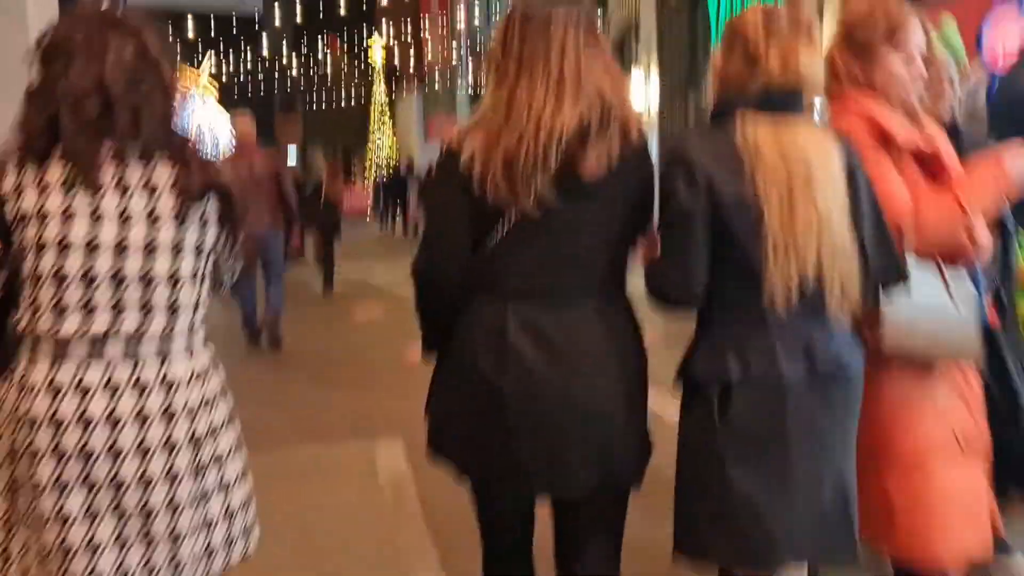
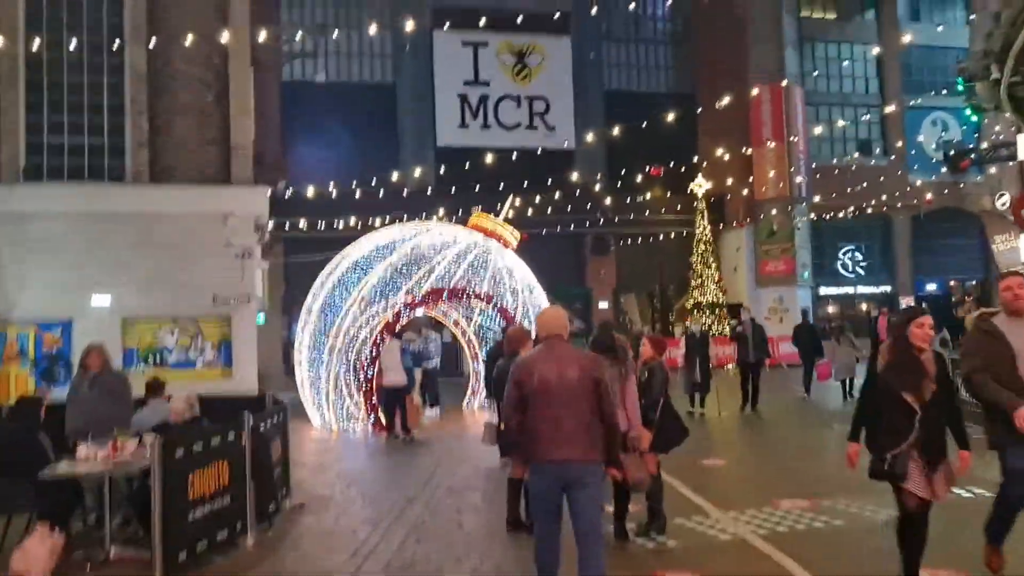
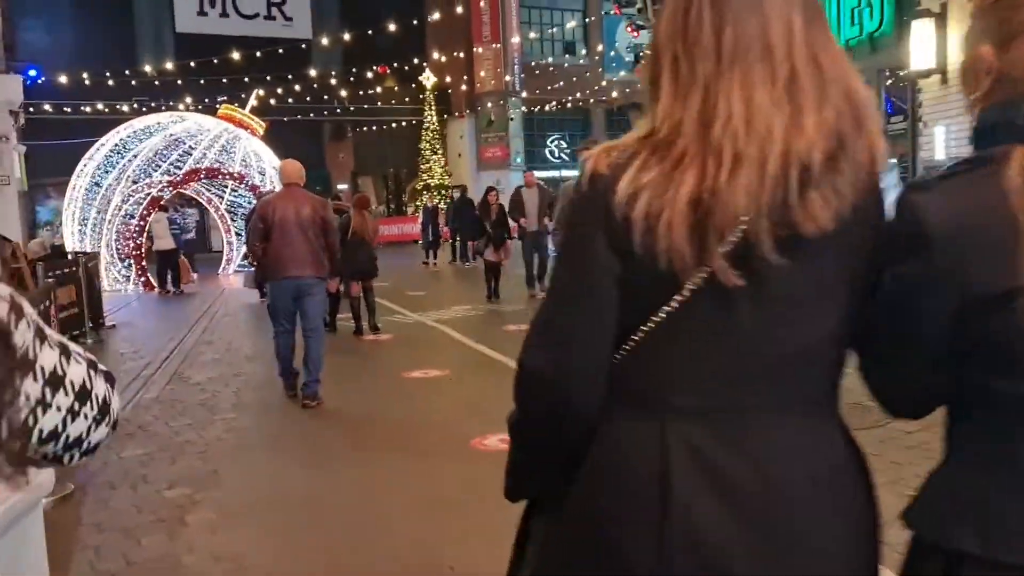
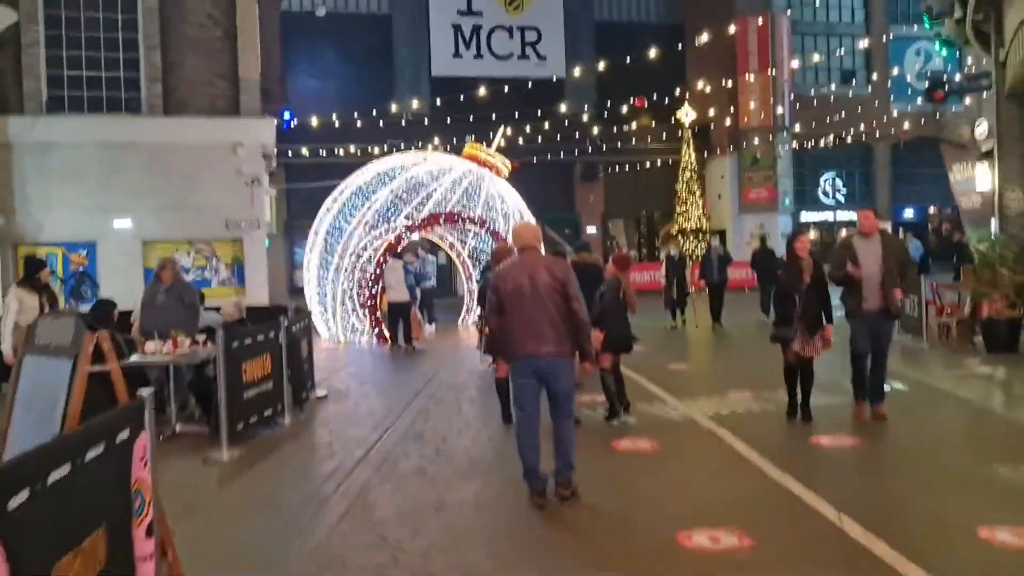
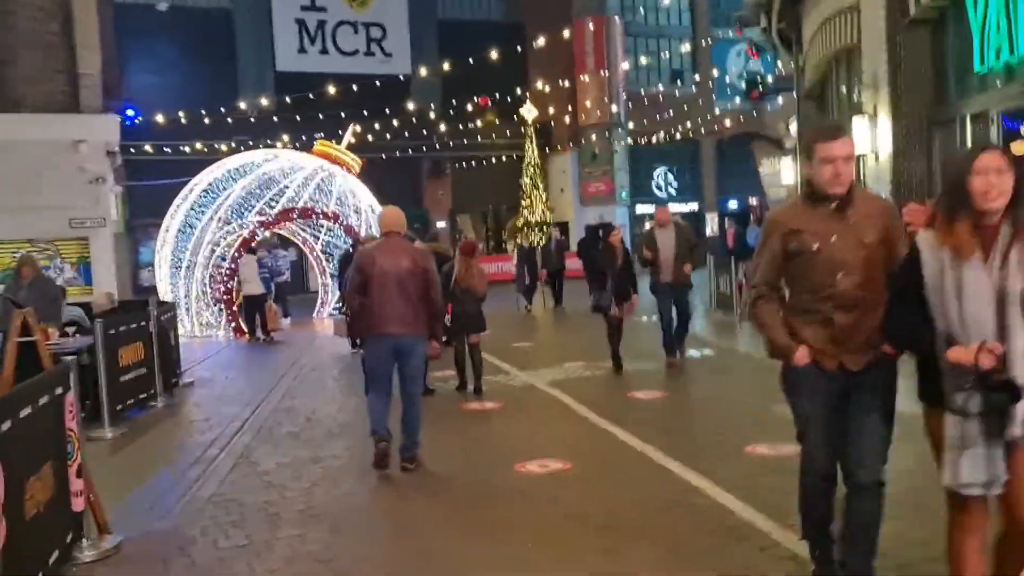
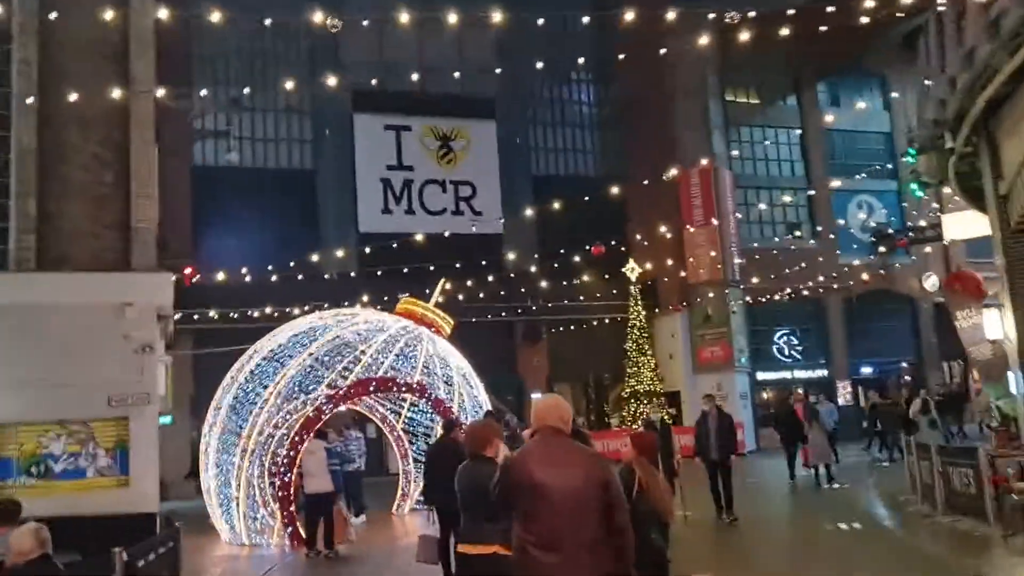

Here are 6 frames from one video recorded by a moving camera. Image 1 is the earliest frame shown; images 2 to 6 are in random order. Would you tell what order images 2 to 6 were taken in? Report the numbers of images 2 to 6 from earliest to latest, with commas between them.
3, 5, 4, 2, 6
